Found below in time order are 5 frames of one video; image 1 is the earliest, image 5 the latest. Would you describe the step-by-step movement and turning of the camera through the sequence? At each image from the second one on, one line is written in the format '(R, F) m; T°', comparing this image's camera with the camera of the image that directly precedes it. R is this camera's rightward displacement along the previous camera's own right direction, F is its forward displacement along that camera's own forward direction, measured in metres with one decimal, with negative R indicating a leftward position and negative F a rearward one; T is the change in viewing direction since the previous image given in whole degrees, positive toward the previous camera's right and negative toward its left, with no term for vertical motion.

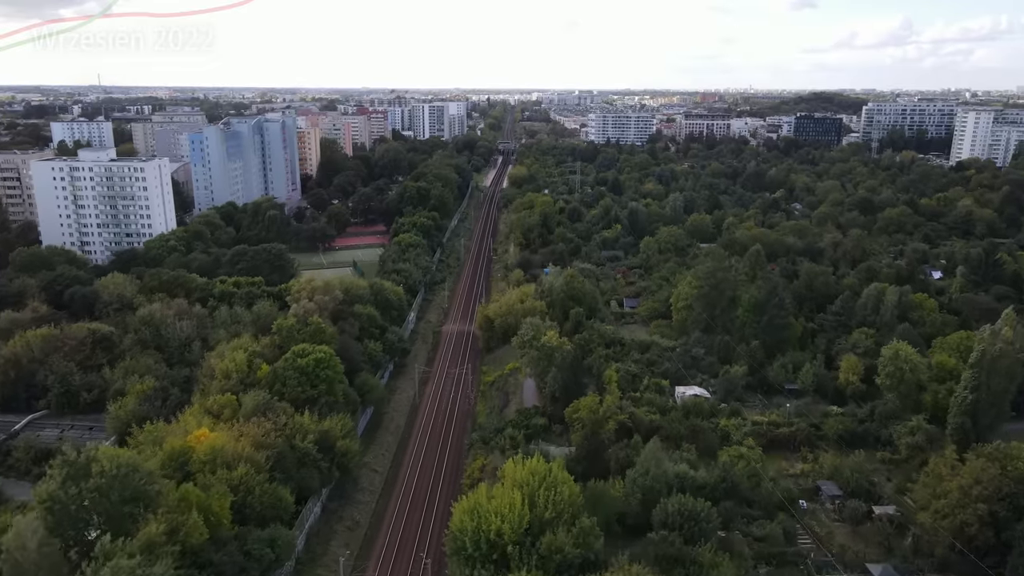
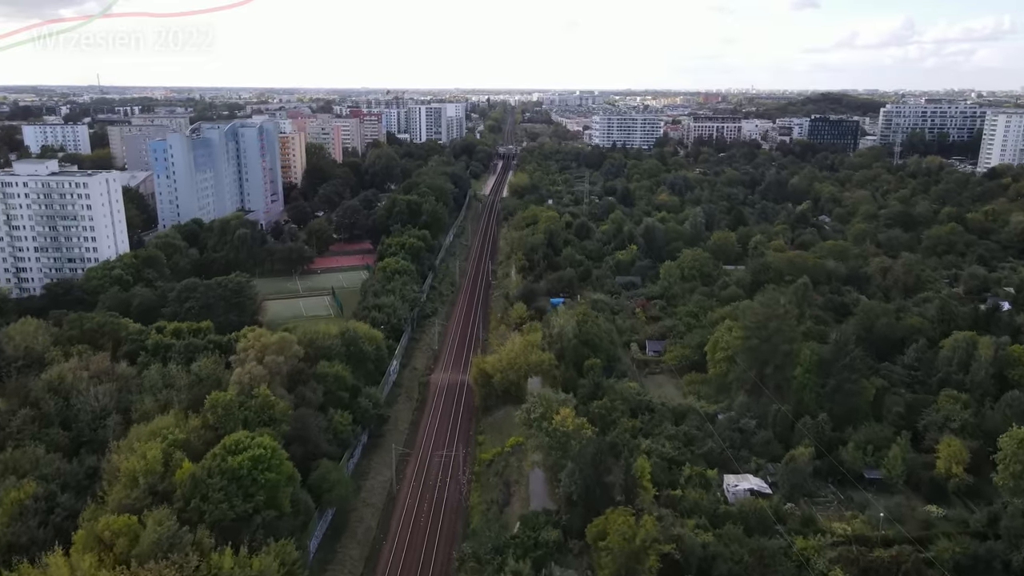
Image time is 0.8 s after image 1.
(0.0, +4.8) m; 0°
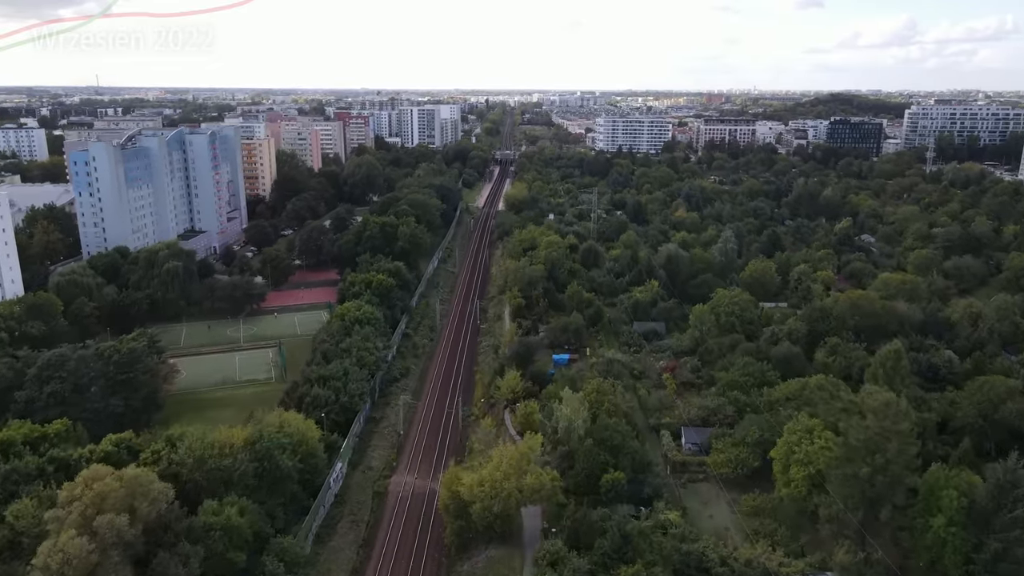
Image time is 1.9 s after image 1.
(+0.2, +6.7) m; 0°
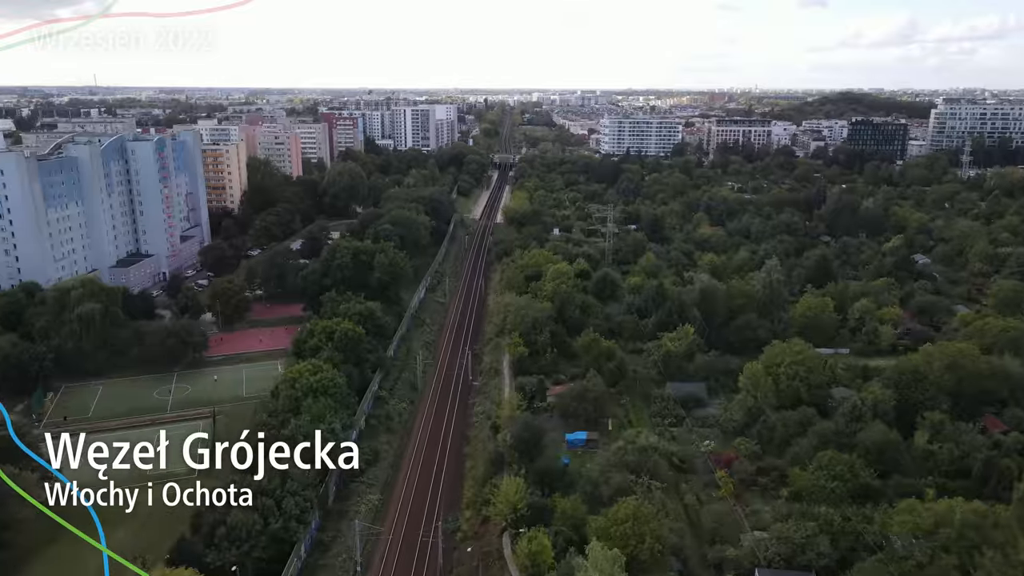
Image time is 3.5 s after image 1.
(0.0, +5.8) m; 0°
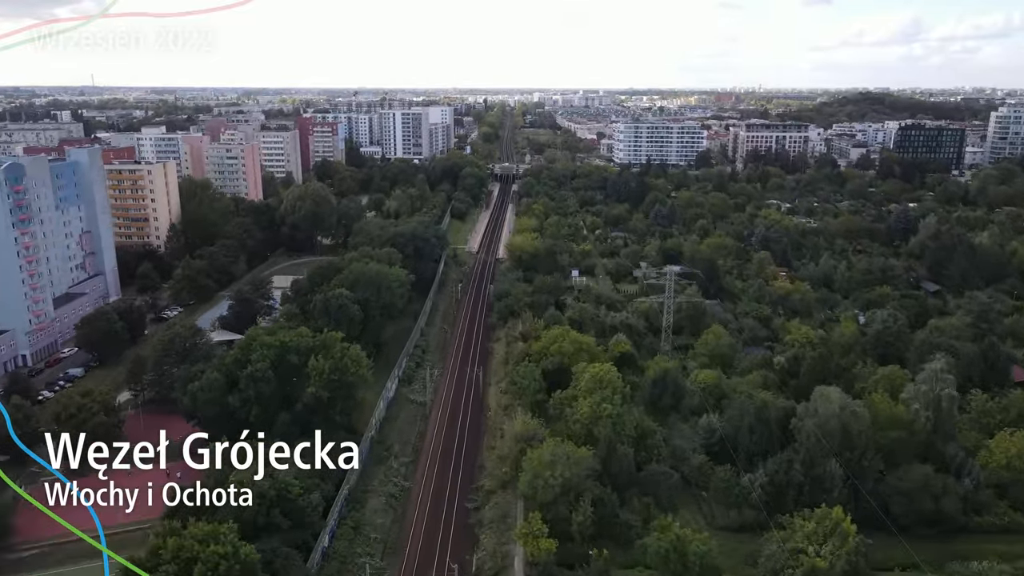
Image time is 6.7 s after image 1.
(-0.3, +10.4) m; 0°
